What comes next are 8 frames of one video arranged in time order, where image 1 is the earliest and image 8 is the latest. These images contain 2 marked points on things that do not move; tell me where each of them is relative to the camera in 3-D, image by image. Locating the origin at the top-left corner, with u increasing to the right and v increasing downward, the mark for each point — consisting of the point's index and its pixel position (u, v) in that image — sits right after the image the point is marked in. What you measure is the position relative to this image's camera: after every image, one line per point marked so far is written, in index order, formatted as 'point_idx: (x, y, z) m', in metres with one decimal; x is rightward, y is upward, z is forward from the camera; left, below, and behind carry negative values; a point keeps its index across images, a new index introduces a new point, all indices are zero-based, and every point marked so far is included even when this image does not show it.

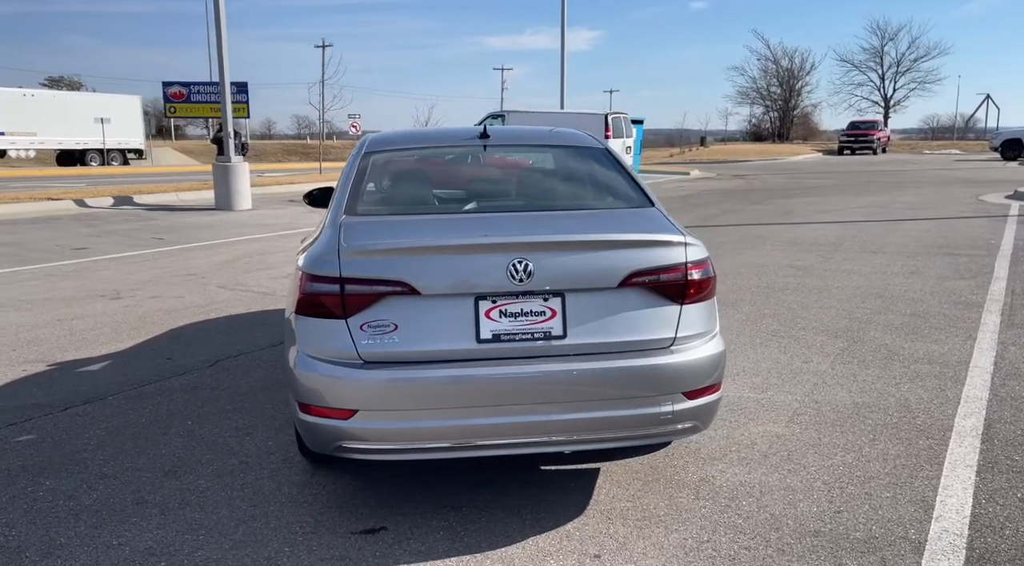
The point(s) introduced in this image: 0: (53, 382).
0: (-3.2, -0.7, +5.7) m
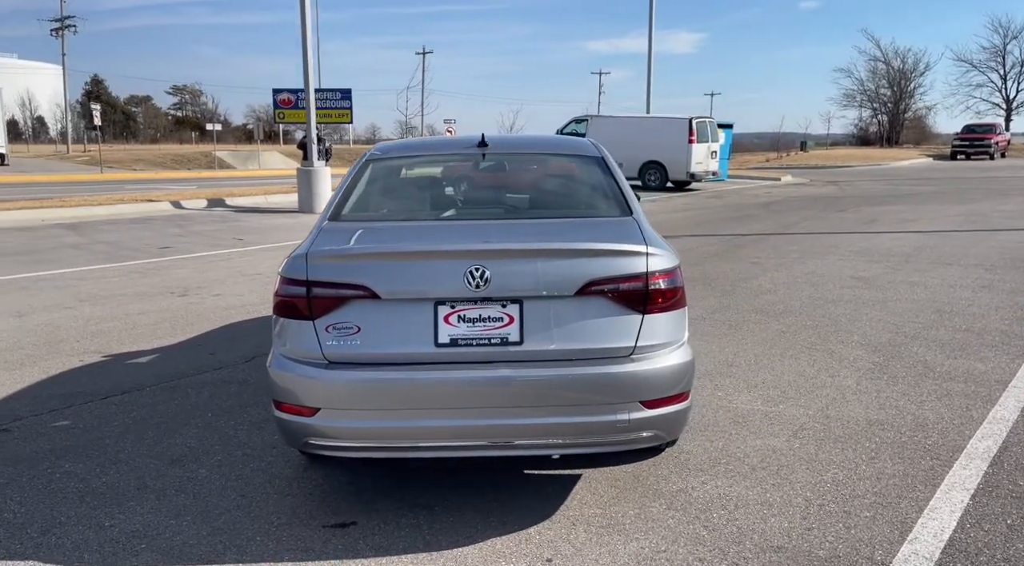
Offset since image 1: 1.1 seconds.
0: (-3.1, -0.7, +6.1) m
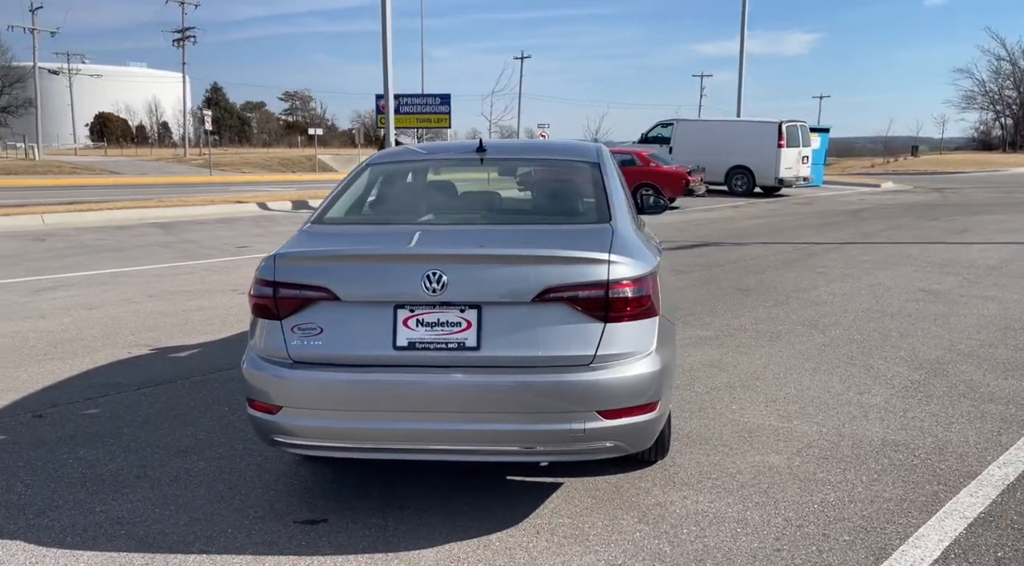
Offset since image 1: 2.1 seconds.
0: (-2.9, -0.6, +6.4) m
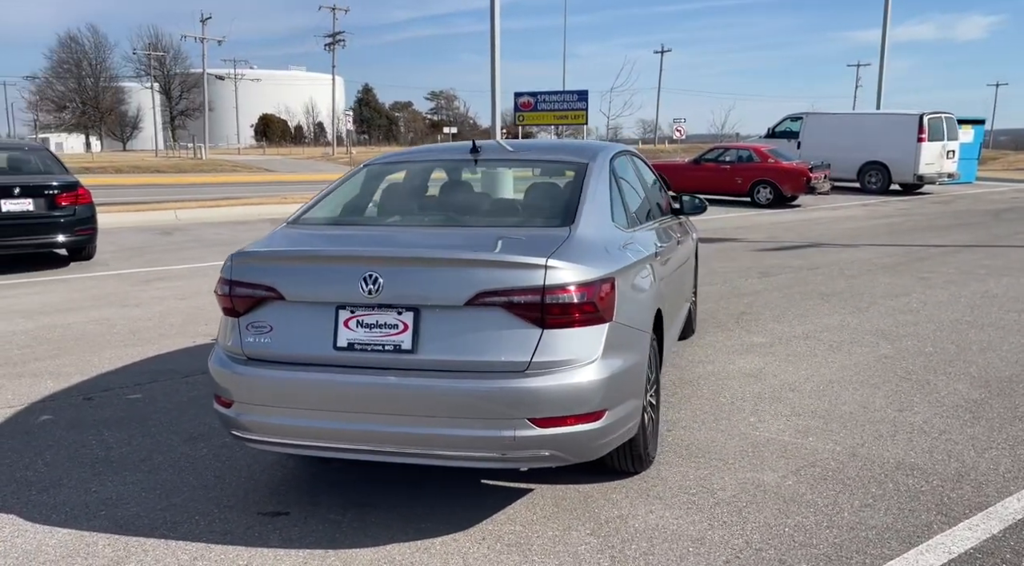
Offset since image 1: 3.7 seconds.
0: (-2.6, -0.6, +6.8) m
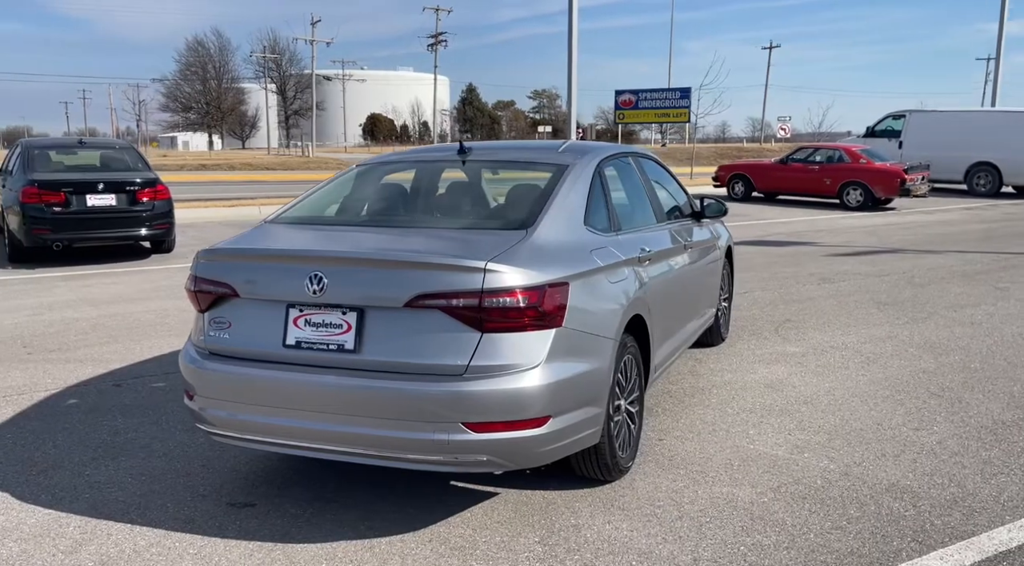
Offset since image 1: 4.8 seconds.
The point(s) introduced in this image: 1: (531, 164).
0: (-2.4, -0.5, +7.1) m
1: (+0.1, +0.6, +4.3) m
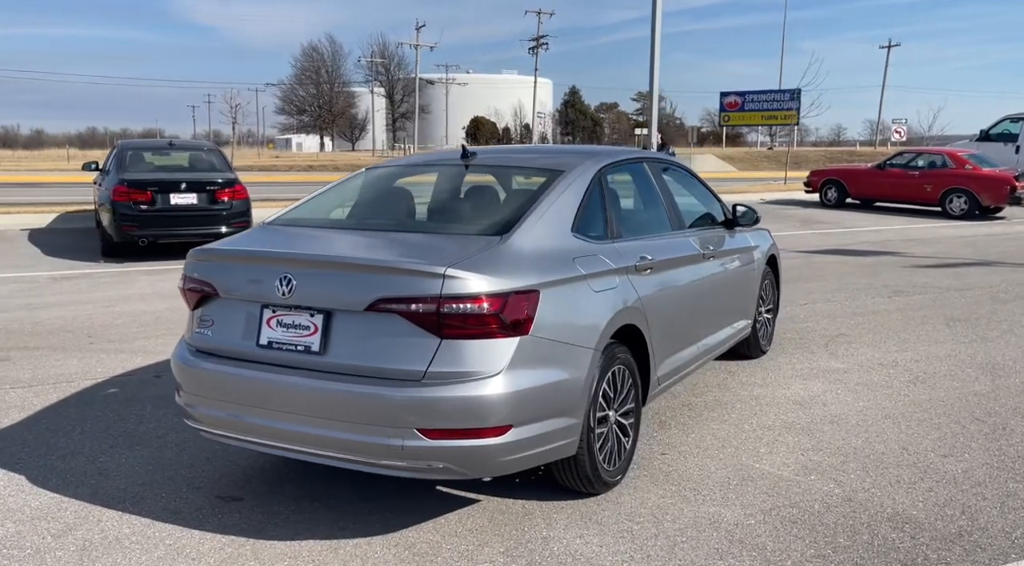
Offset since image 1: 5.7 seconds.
0: (-2.1, -0.5, +7.3) m
1: (+0.1, +0.6, +4.3) m
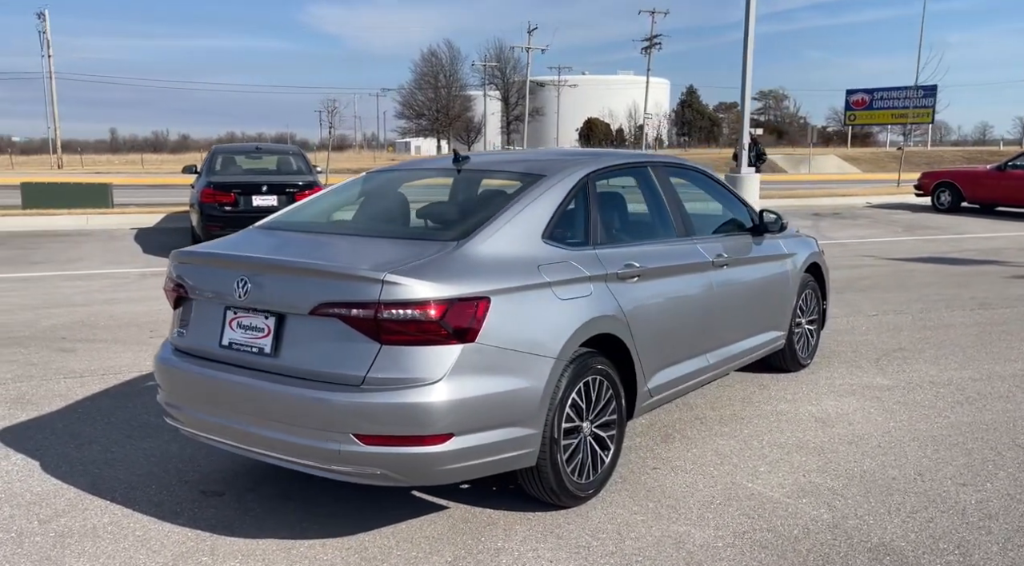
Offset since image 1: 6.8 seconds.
0: (-1.8, -0.5, +7.5) m
1: (+0.1, +0.6, +4.2) m
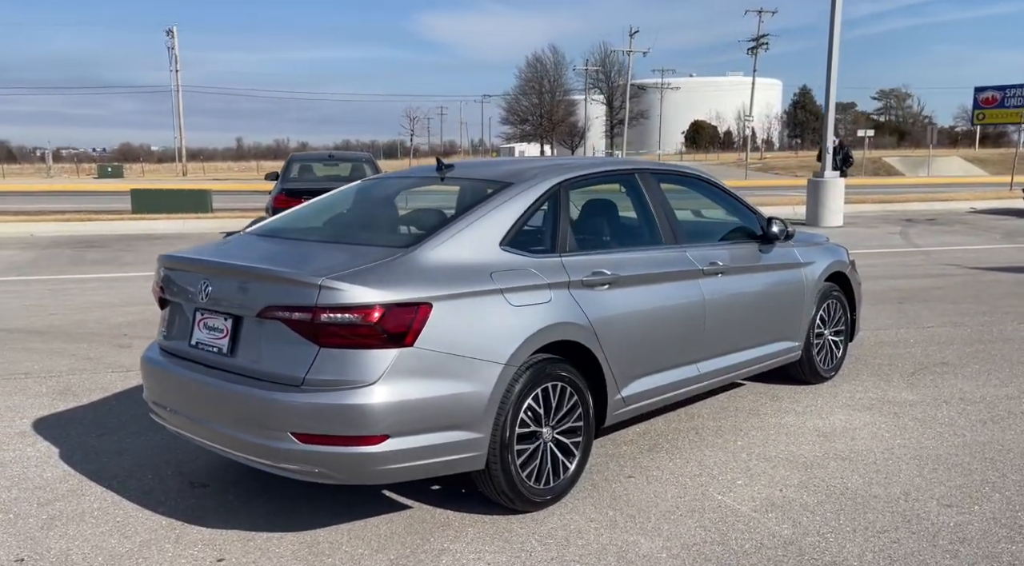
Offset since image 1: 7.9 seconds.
0: (-1.5, -0.6, +7.8) m
1: (-0.1, +0.5, +4.3) m
